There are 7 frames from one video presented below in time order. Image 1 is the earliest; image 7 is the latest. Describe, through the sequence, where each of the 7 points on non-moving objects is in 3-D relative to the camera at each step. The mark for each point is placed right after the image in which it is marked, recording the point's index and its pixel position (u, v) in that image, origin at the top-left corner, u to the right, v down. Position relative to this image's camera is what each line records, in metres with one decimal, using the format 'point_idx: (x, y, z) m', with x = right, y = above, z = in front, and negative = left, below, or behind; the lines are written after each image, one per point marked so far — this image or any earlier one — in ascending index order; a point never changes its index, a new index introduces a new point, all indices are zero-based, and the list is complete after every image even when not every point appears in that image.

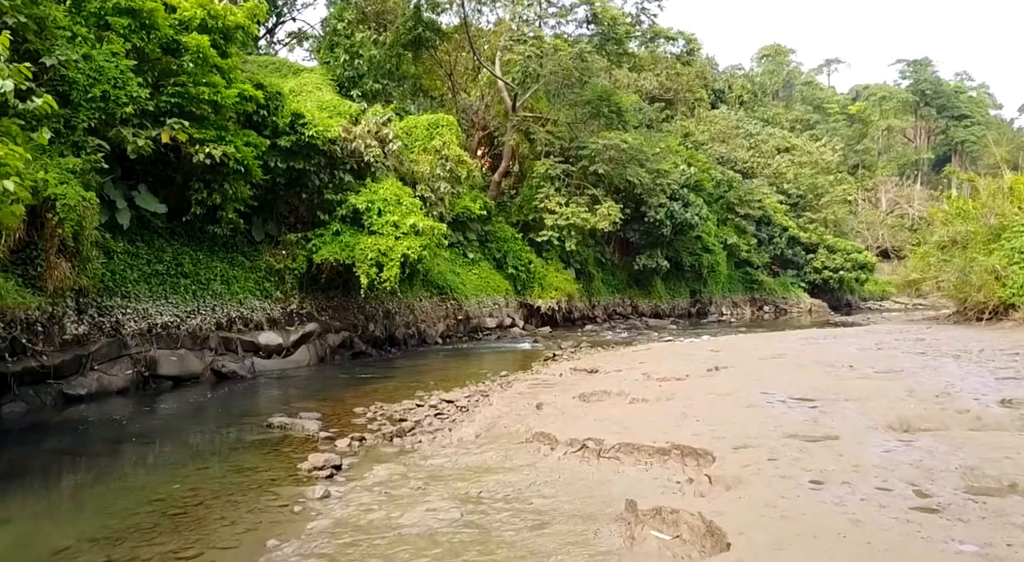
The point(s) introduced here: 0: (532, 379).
0: (+0.3, -1.4, +10.6) m
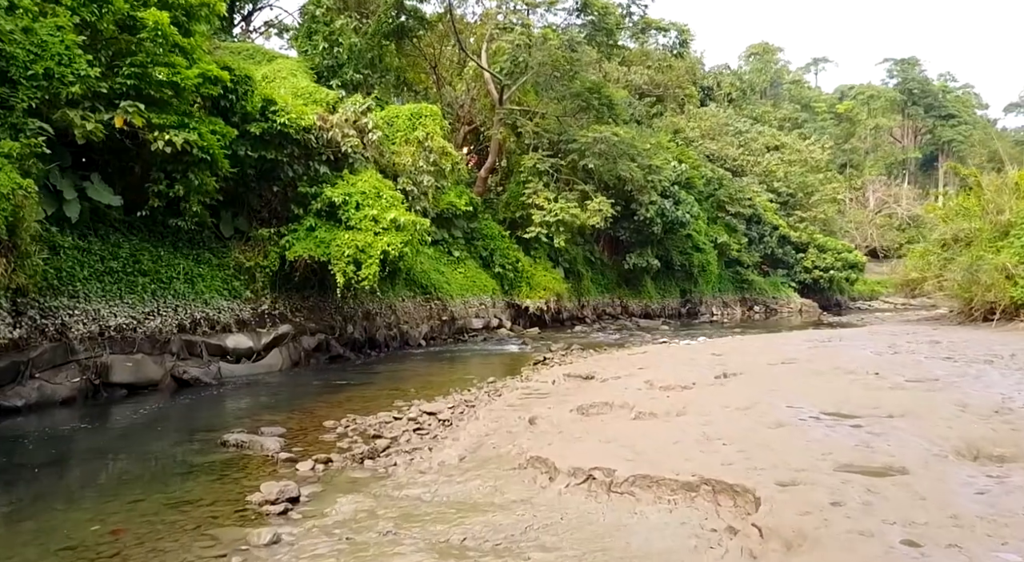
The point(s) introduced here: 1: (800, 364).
0: (+0.1, -1.4, +9.7) m
1: (+3.8, -1.1, +9.7) m
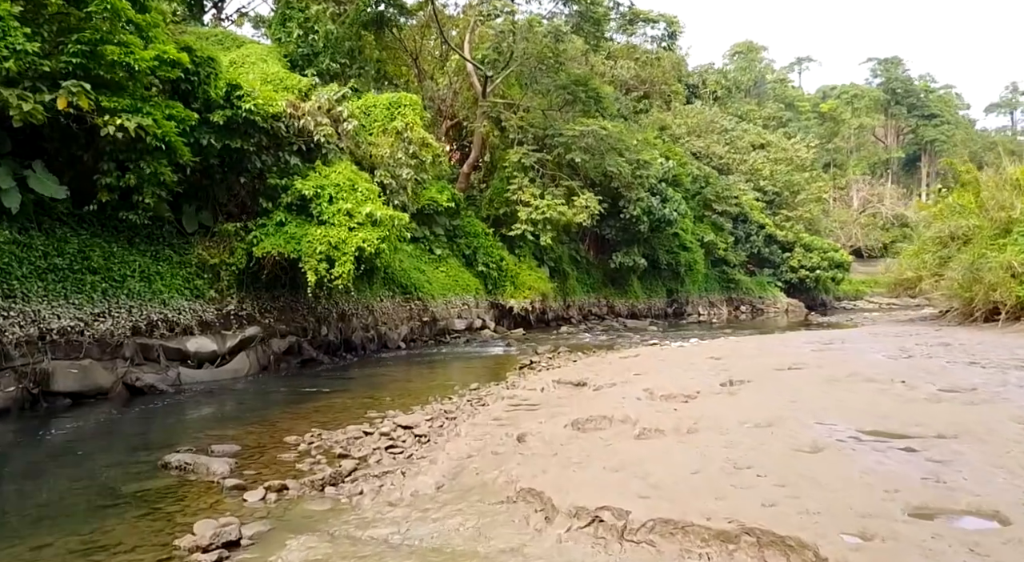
0: (0.0, -1.4, +8.8) m
1: (+3.6, -1.1, +8.9) m
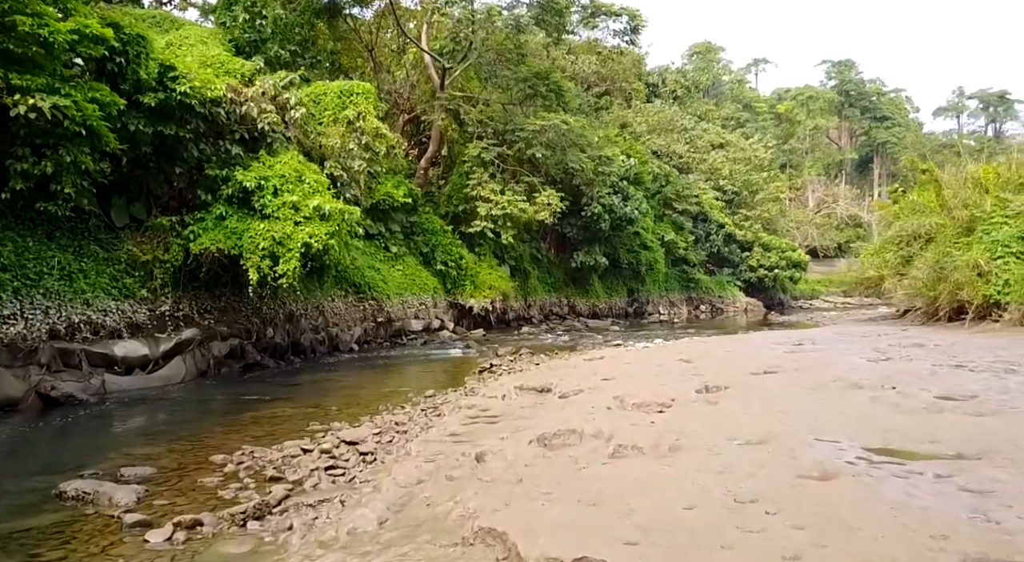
0: (-0.5, -1.3, +8.0) m
1: (+3.1, -1.0, +8.3) m
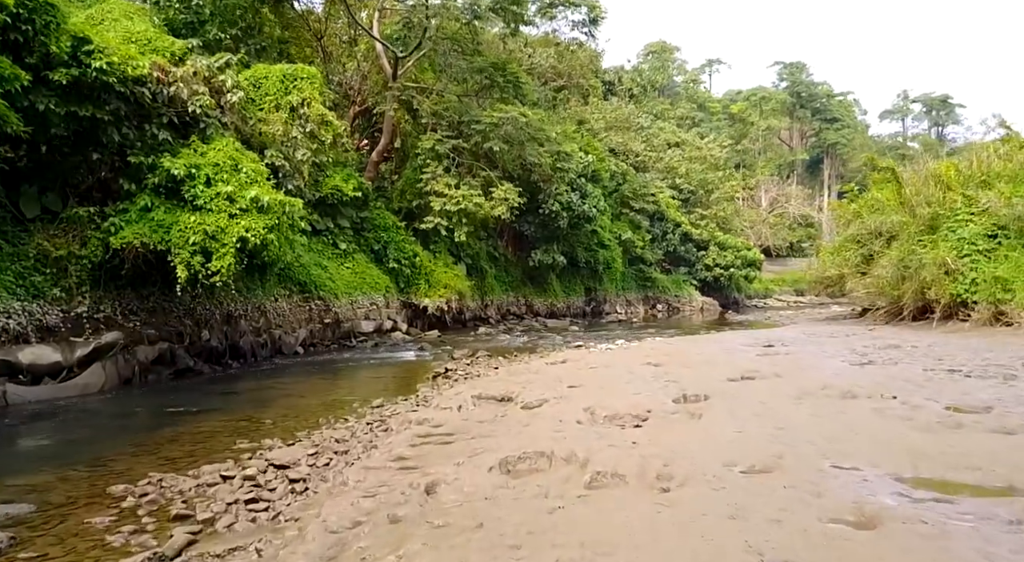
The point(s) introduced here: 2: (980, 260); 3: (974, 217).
0: (-0.9, -1.3, +7.1) m
1: (+2.7, -1.0, +7.6) m
2: (+9.2, +0.4, +14.7) m
3: (+9.5, +1.3, +15.3) m
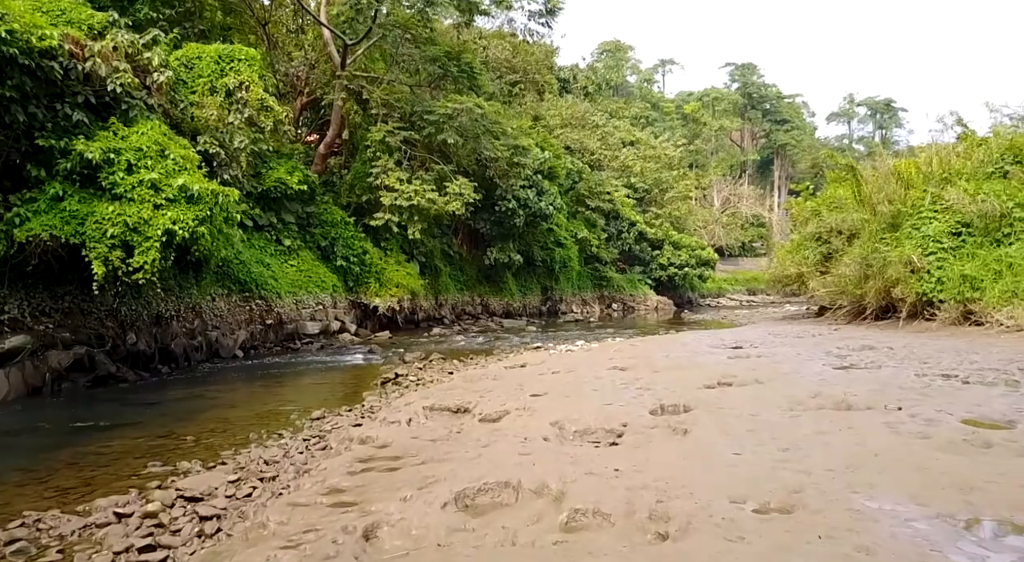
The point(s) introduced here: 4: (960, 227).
0: (-1.3, -1.3, +6.2) m
1: (+2.3, -1.0, +7.0) m
2: (+8.4, +0.4, +14.4) m
3: (+8.6, +1.3, +15.0) m
4: (+8.8, +1.0, +14.6) m
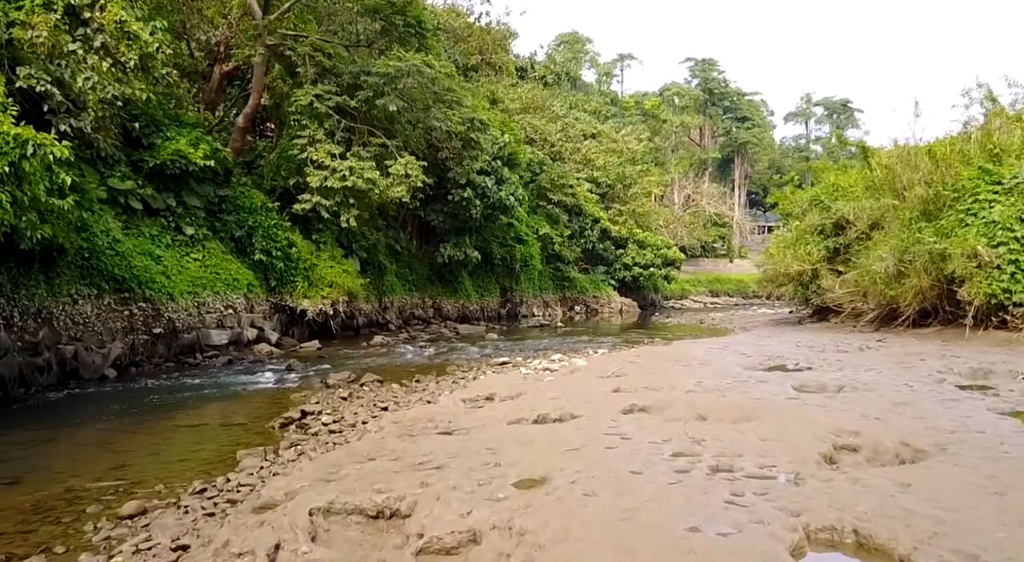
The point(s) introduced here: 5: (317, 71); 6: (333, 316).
0: (-1.4, -1.2, +2.7) m
1: (+2.1, -0.9, +3.6) m
2: (+7.8, +0.5, +11.4) m
3: (+8.0, +1.4, +12.0) m
4: (+8.2, +1.1, +11.6) m
5: (-4.7, +5.0, +17.7) m
6: (-4.2, -0.8, +17.1) m
